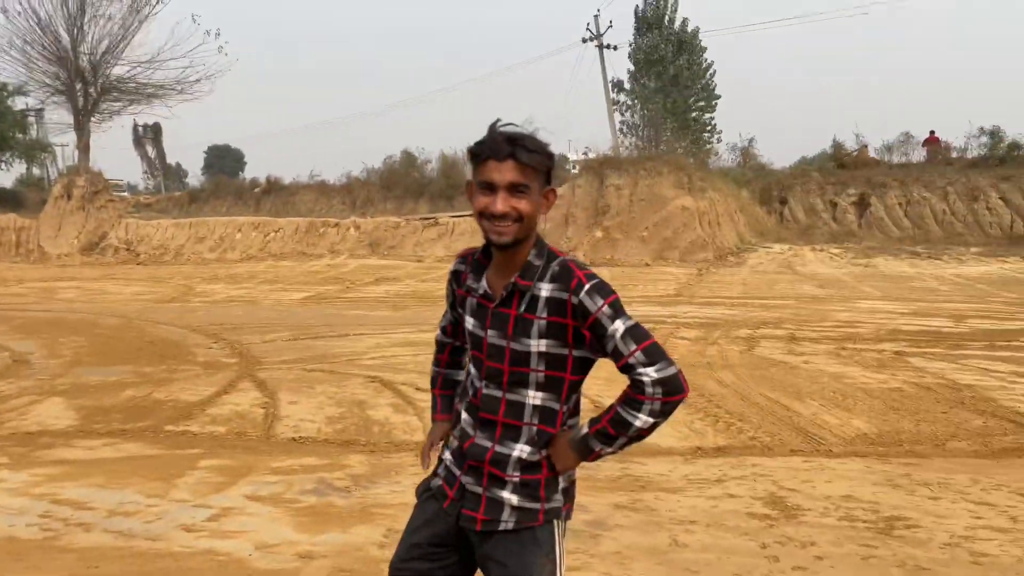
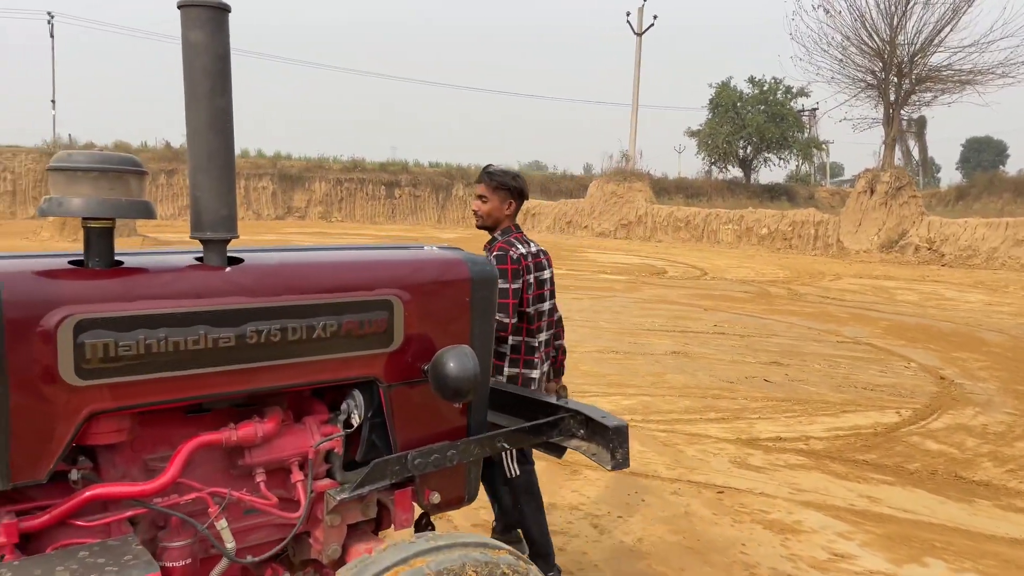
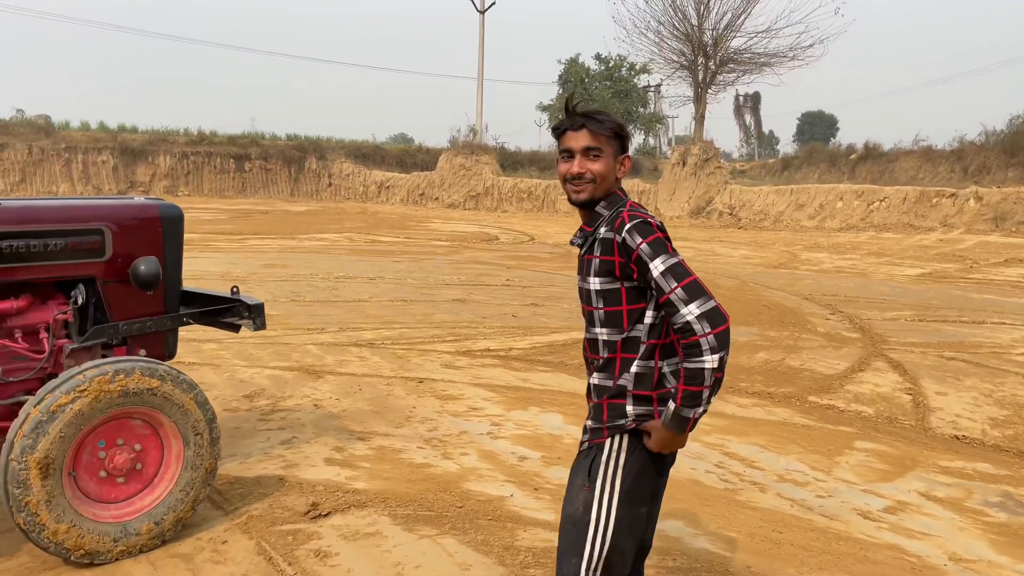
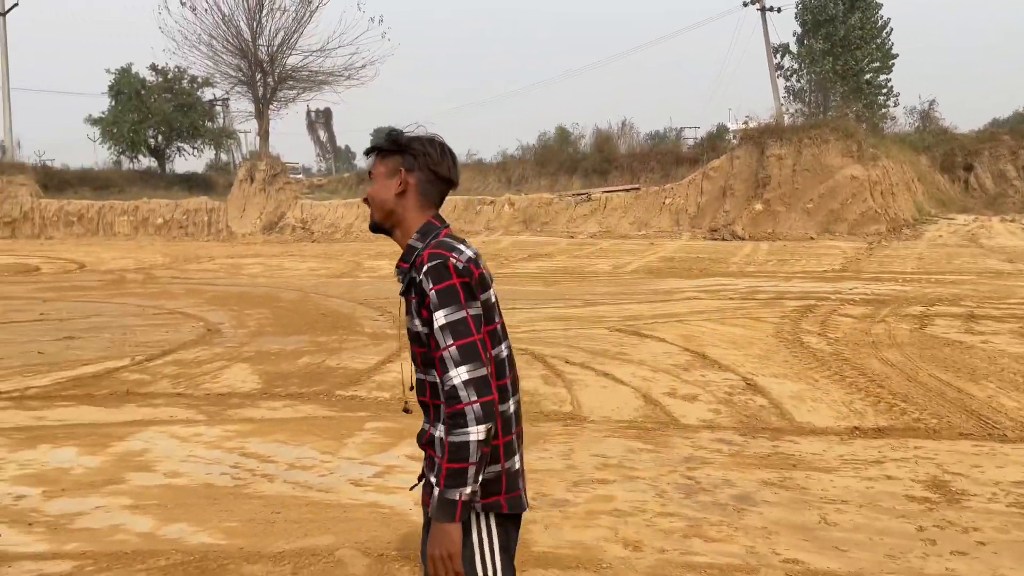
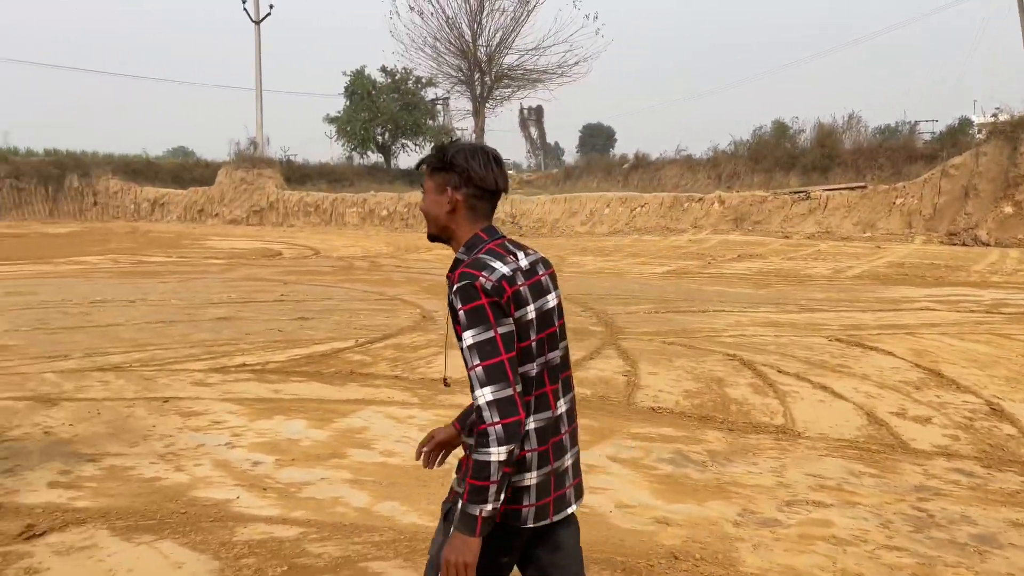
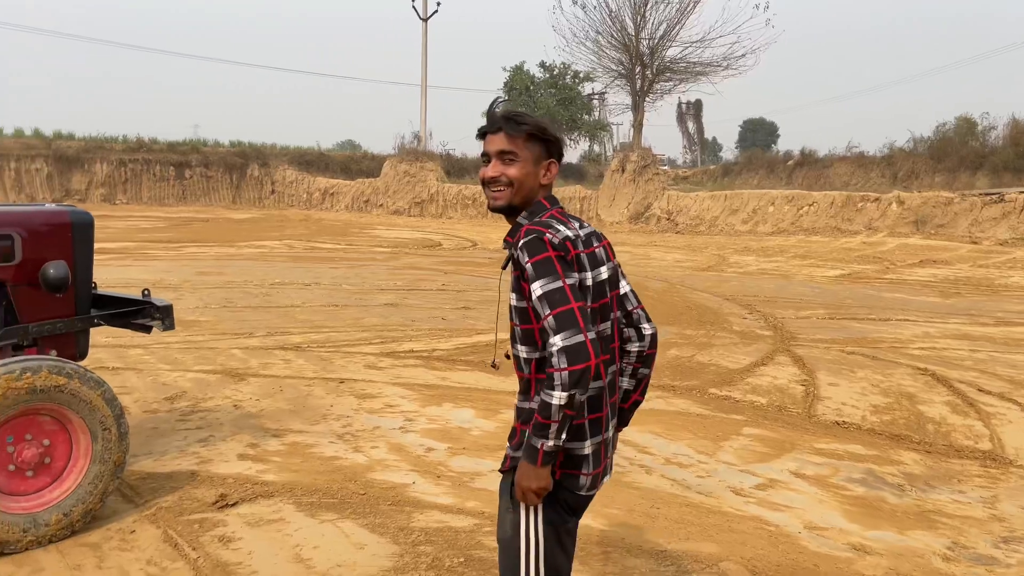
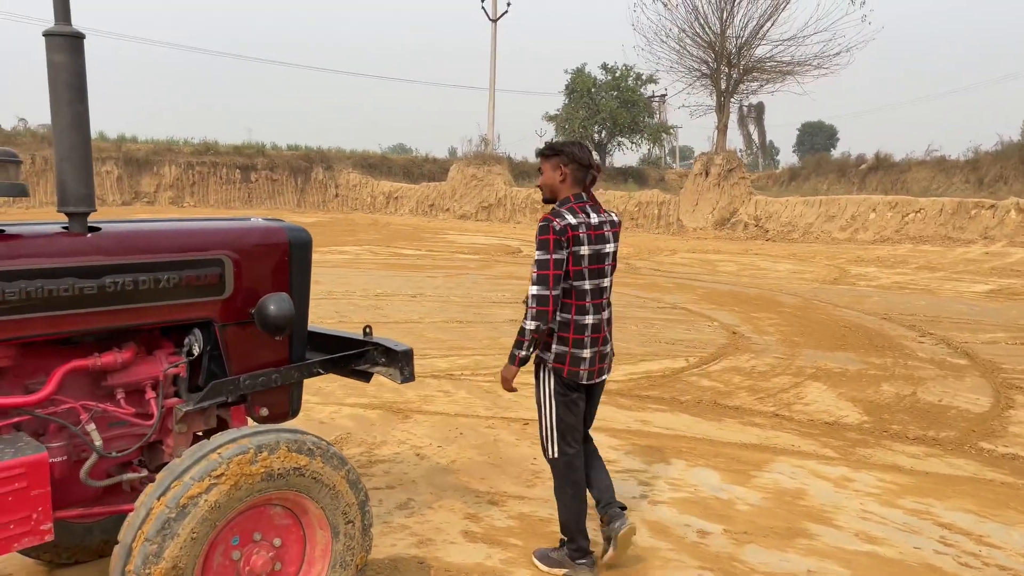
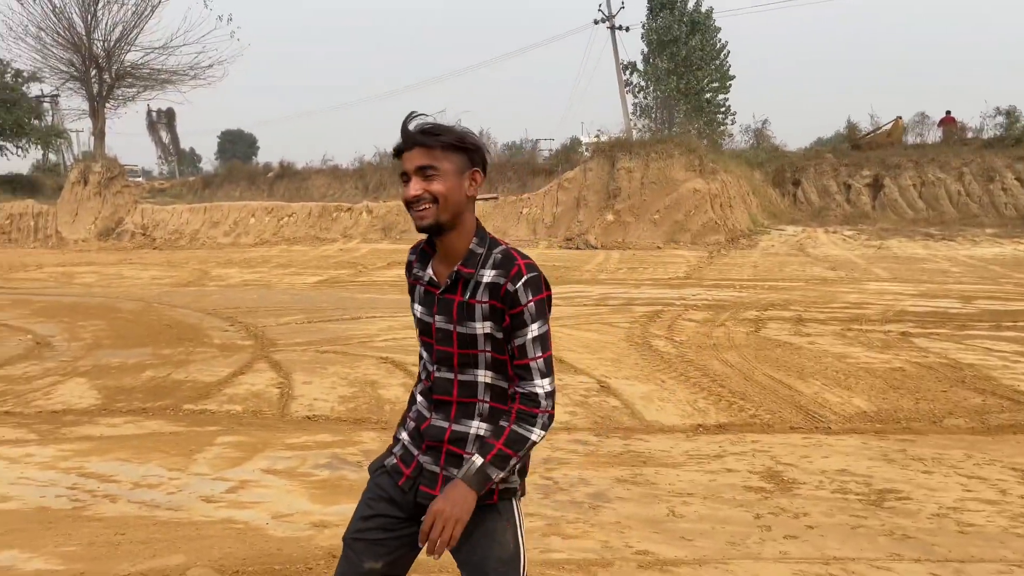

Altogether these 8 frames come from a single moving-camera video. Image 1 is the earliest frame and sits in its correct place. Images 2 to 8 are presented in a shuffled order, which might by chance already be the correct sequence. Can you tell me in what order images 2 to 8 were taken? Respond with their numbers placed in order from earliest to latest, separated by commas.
8, 4, 5, 6, 3, 7, 2
